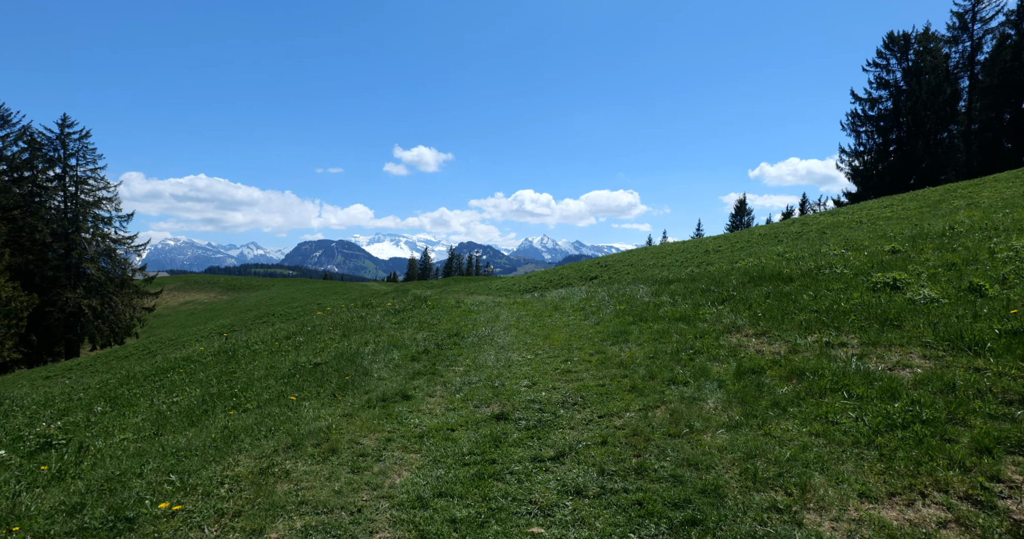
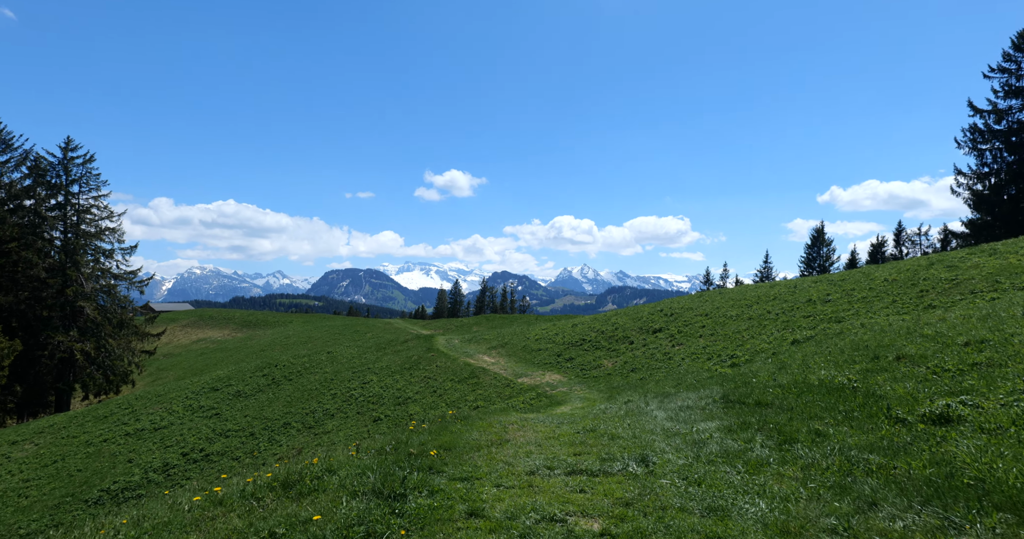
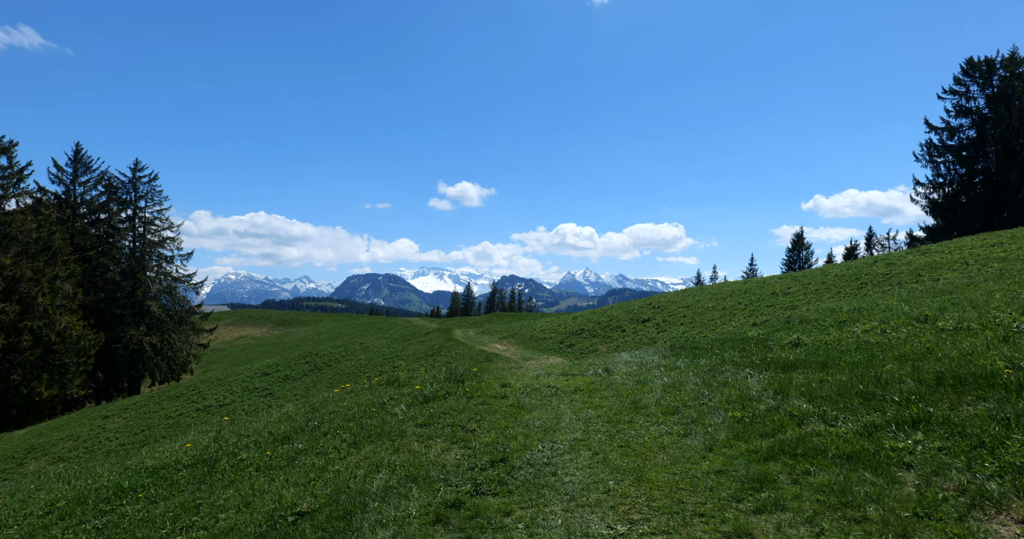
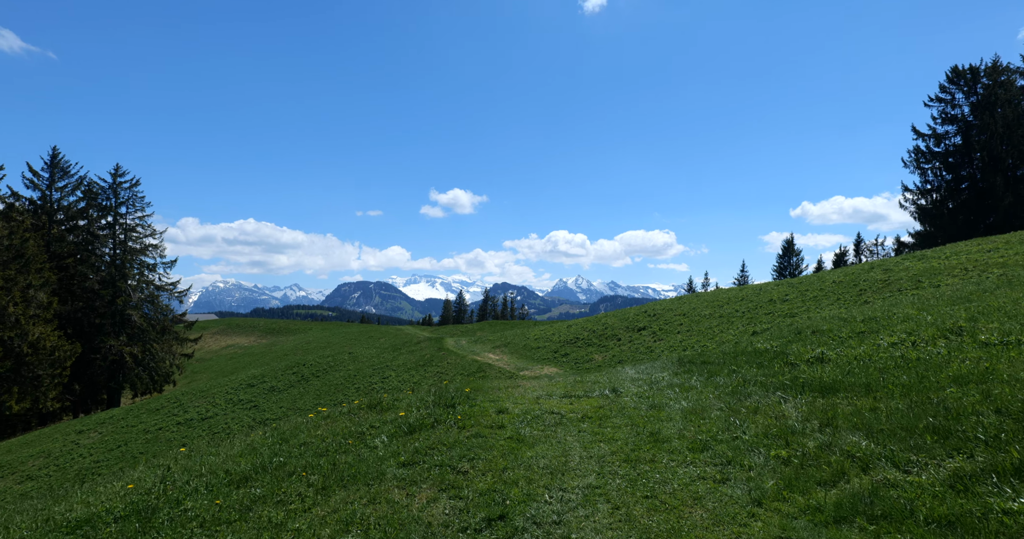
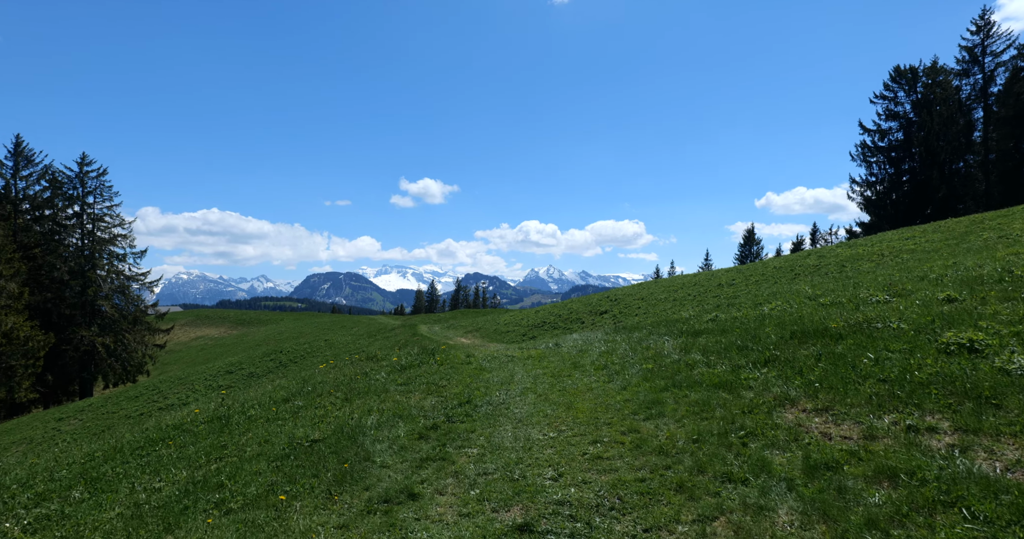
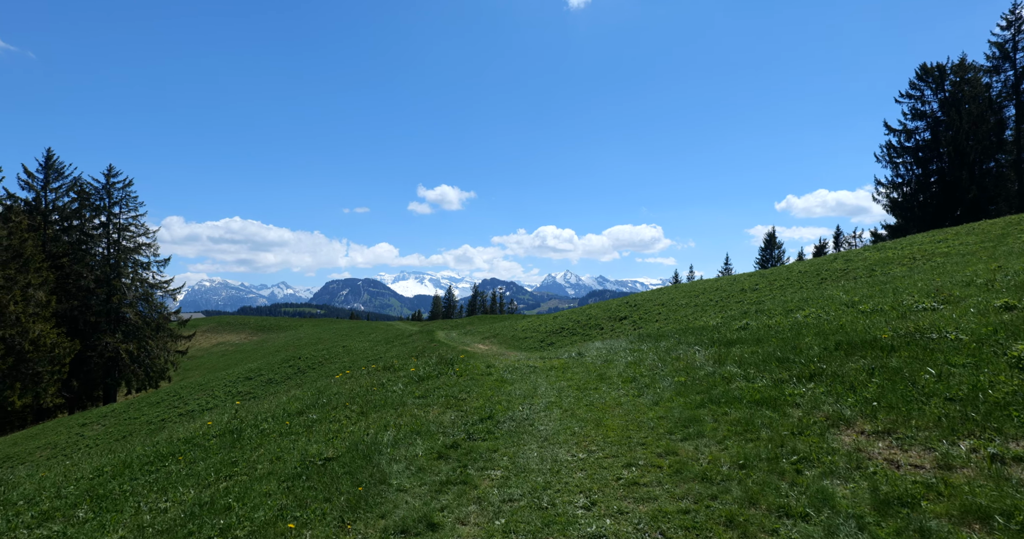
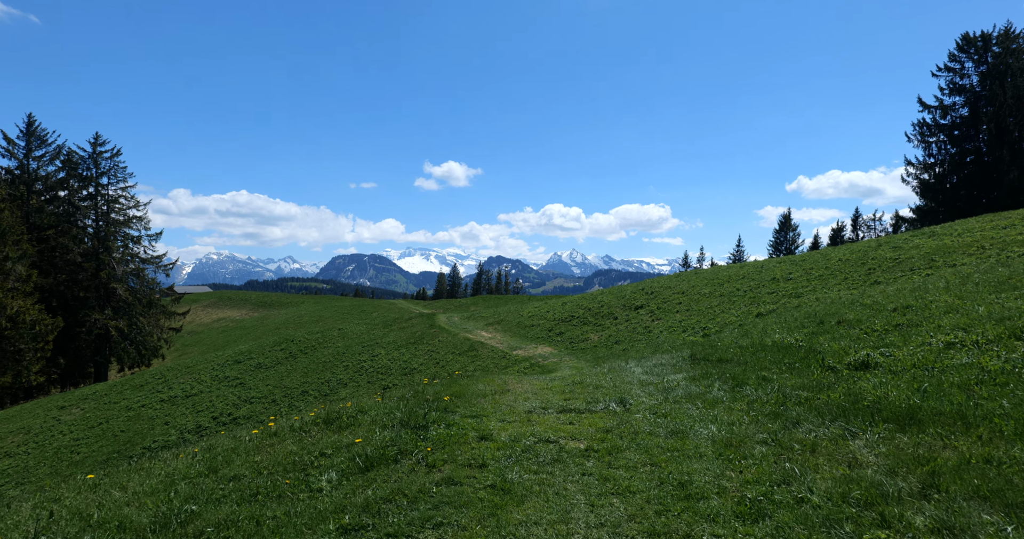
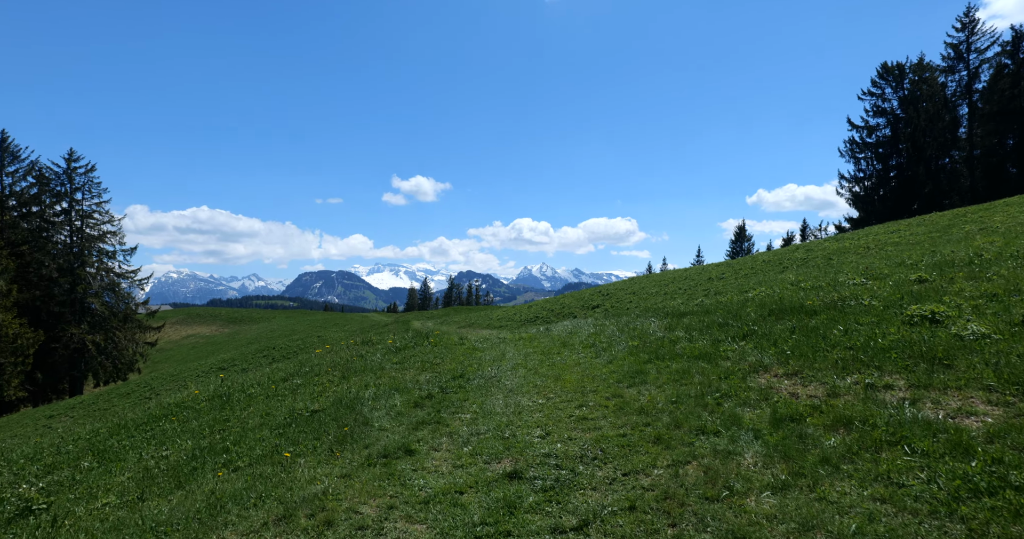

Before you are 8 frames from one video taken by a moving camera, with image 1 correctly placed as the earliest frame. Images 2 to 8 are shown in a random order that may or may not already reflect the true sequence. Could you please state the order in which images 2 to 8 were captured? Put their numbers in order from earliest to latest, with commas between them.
8, 5, 6, 3, 4, 7, 2
